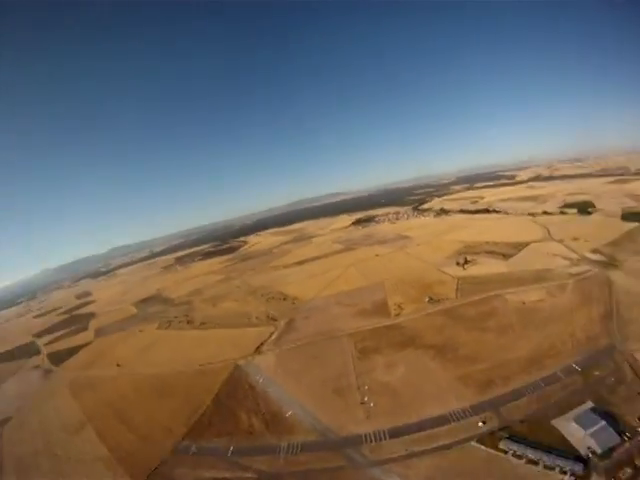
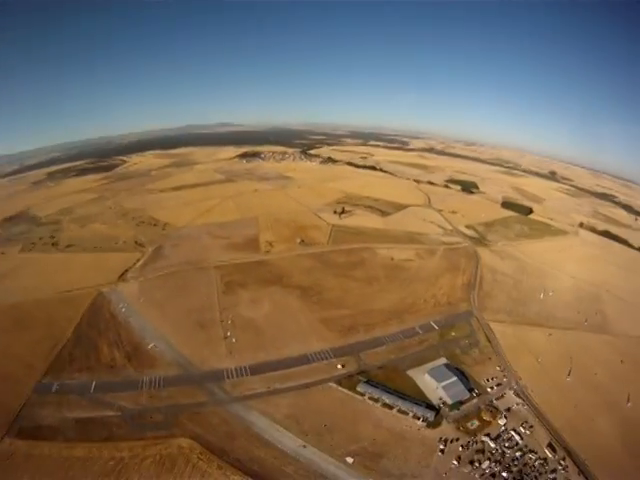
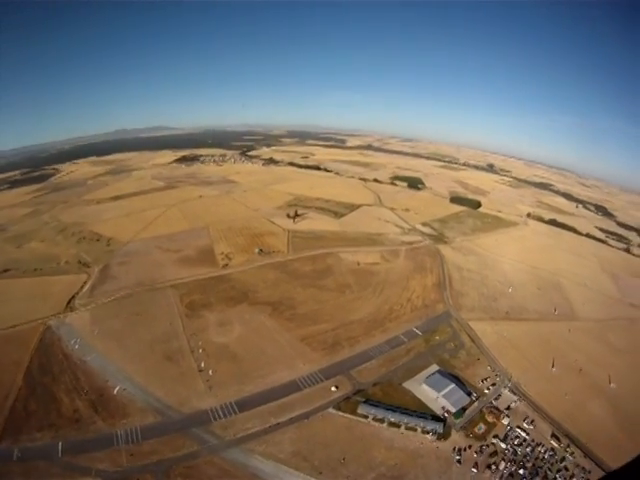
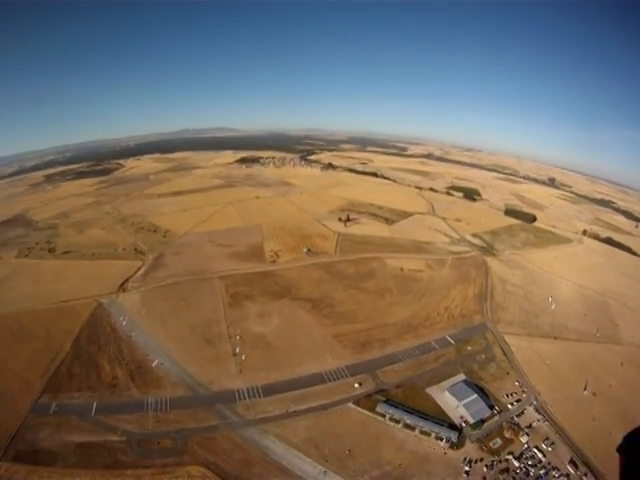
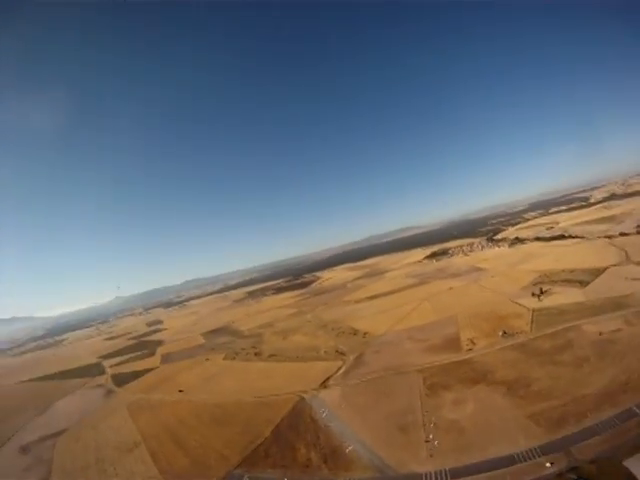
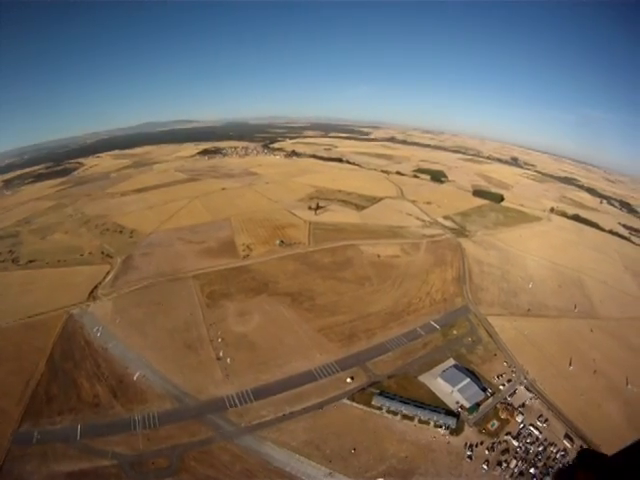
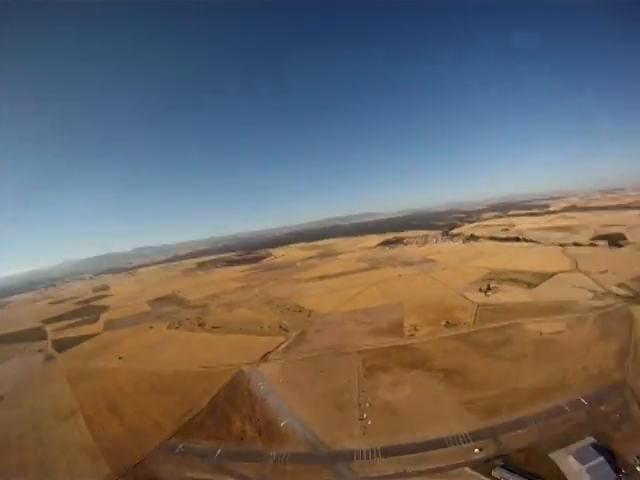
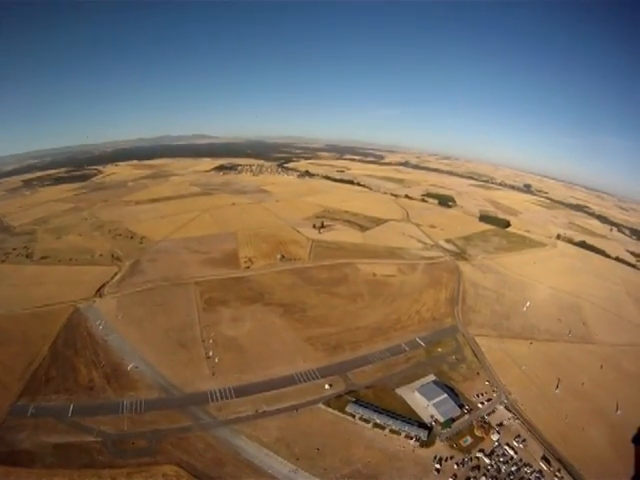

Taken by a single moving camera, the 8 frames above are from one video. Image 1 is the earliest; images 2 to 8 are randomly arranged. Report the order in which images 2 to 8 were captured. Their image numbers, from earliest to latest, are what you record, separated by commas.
5, 7, 2, 8, 4, 6, 3
